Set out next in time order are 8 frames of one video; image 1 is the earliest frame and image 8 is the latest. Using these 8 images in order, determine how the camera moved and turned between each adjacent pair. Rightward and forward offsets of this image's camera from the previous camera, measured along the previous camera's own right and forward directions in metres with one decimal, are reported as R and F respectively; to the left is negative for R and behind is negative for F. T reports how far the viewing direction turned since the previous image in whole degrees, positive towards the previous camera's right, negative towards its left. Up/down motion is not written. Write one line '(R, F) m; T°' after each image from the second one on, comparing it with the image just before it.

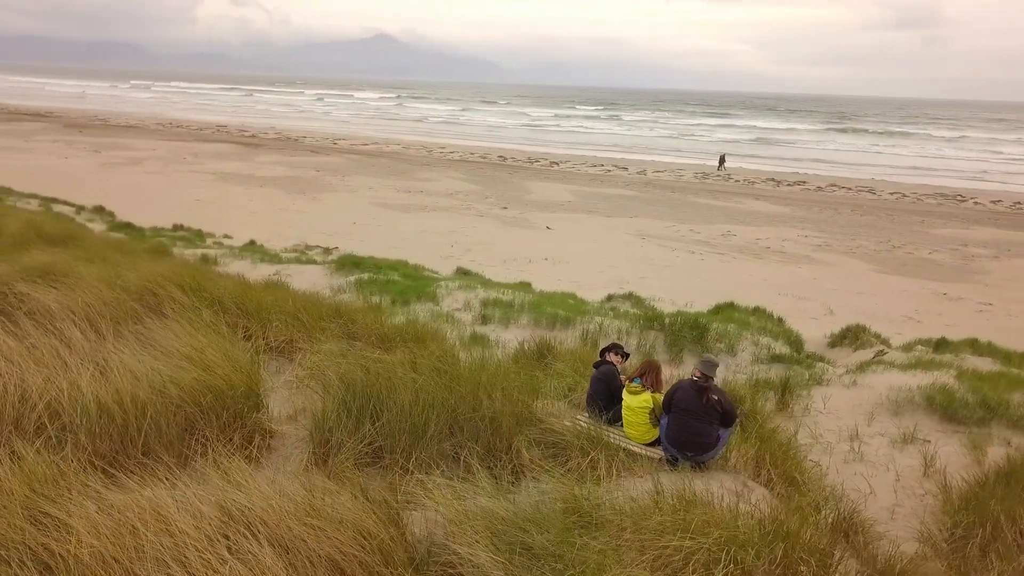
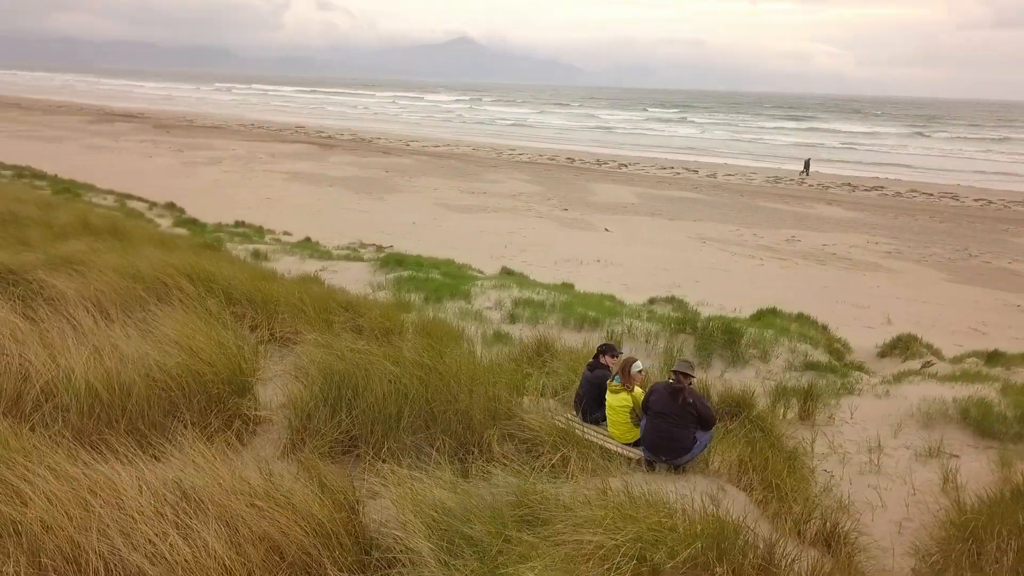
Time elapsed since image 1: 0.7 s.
(+0.4, 0.0) m; -5°
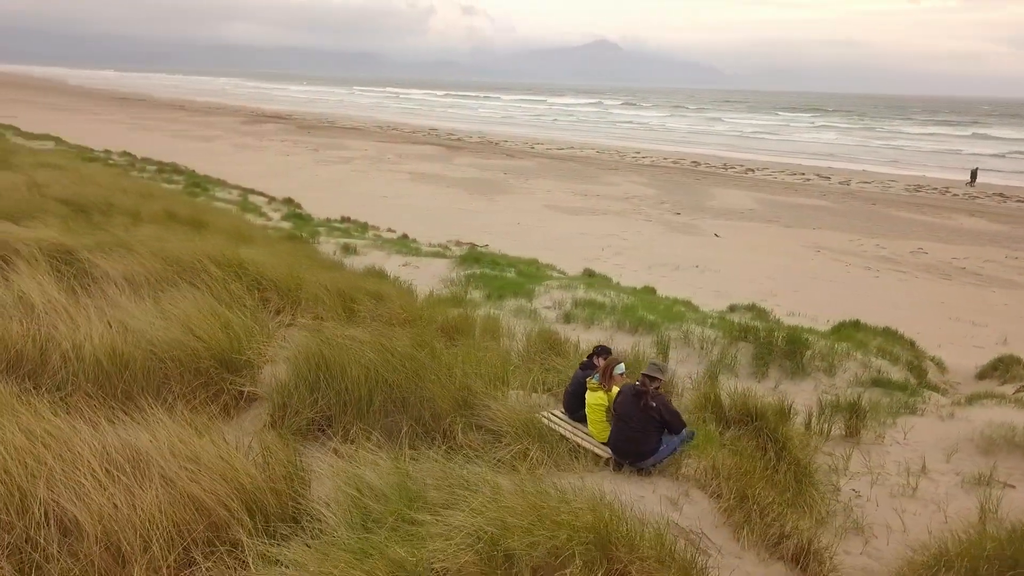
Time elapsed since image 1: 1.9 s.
(+0.7, 0.0) m; -9°
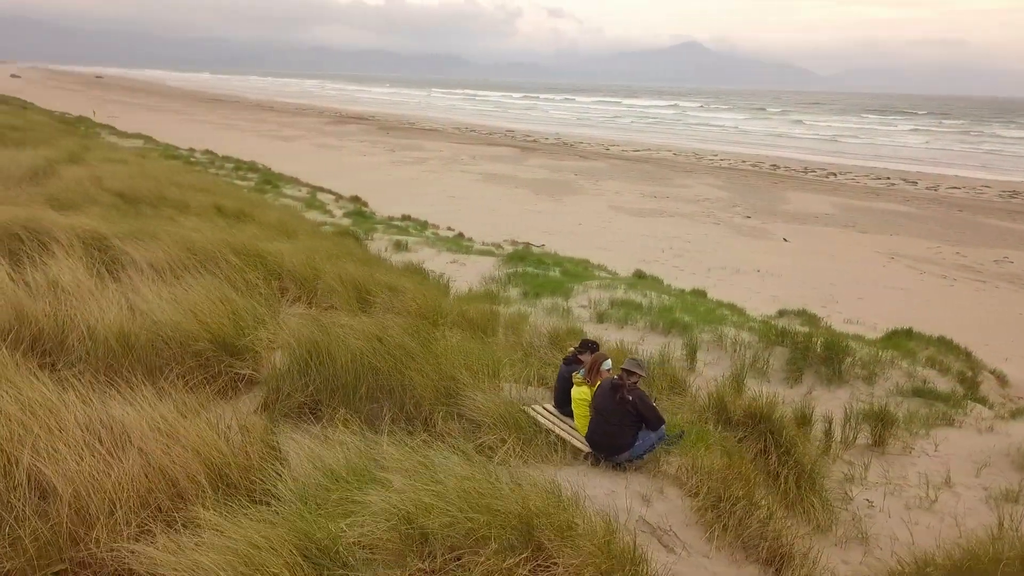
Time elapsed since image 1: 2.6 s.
(+0.4, 0.0) m; -5°
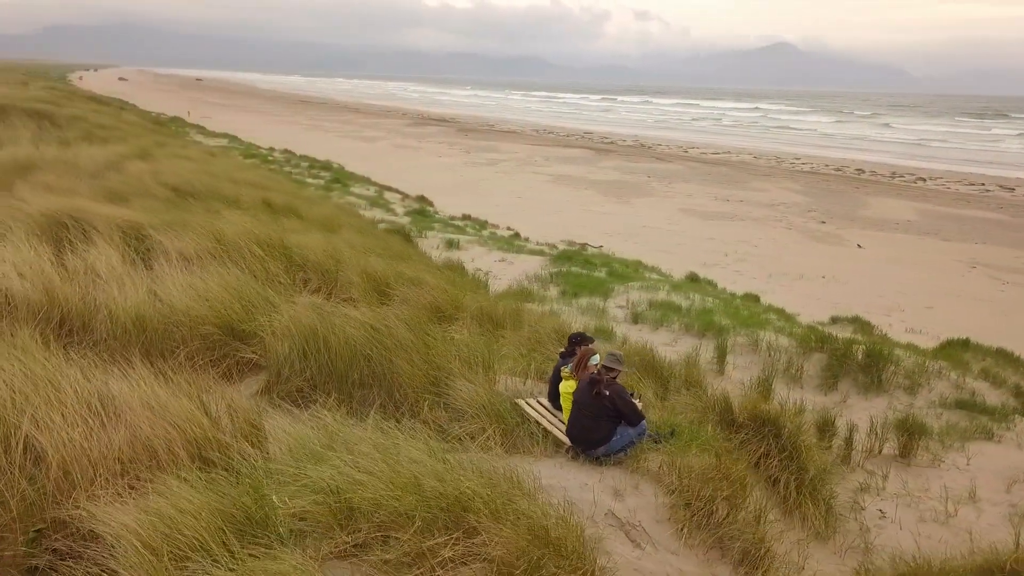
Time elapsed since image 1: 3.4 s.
(+0.4, 0.0) m; -6°
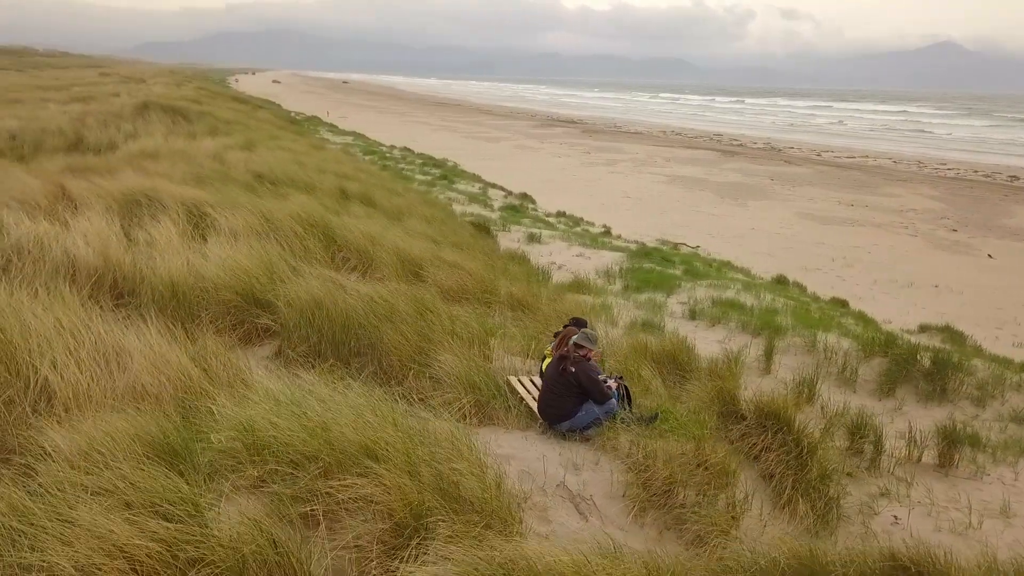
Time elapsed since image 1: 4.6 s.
(+0.7, -0.1) m; -9°
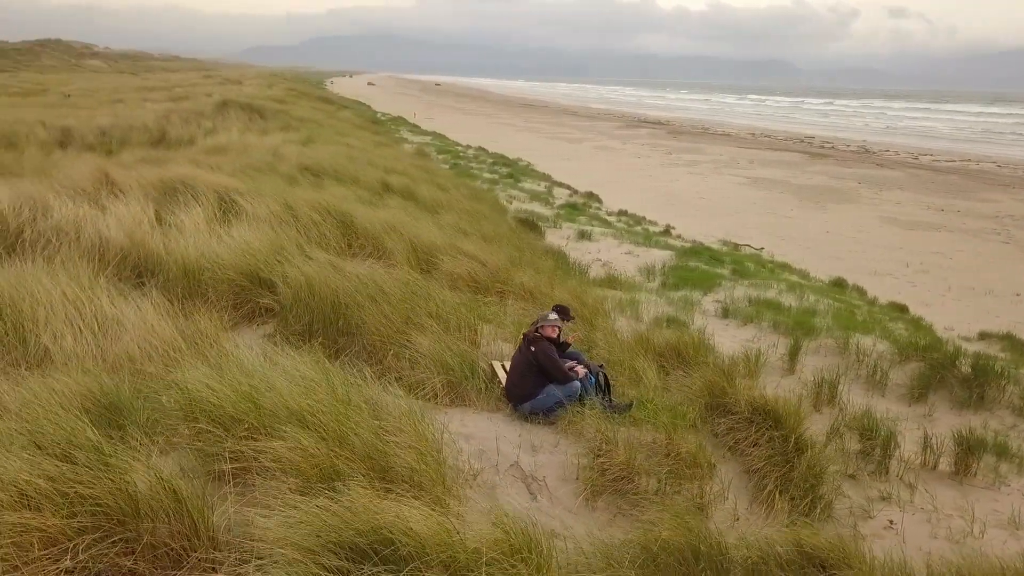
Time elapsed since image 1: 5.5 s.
(+0.6, 0.0) m; -6°
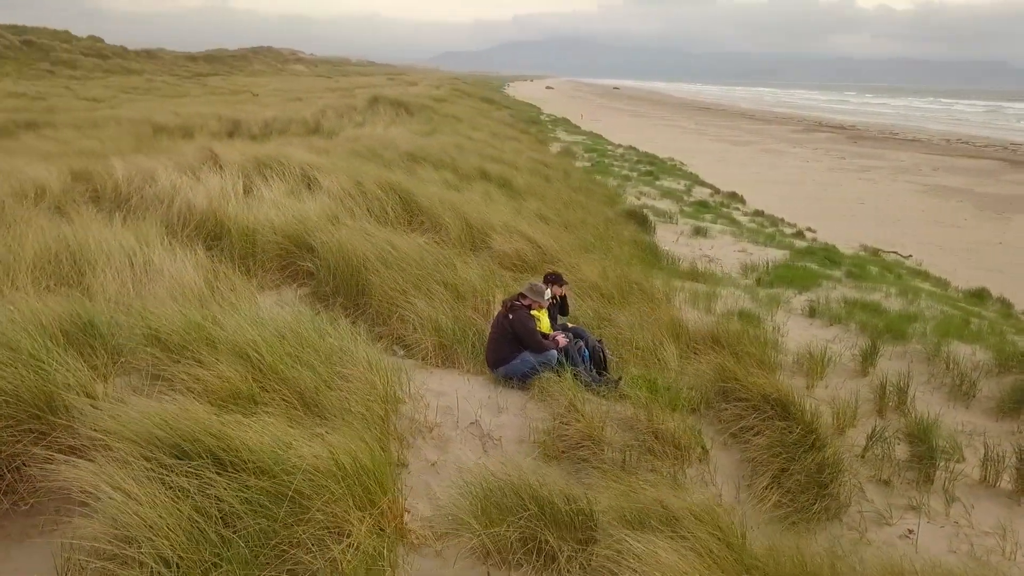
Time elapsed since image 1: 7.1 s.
(+0.9, 0.0) m; -12°
